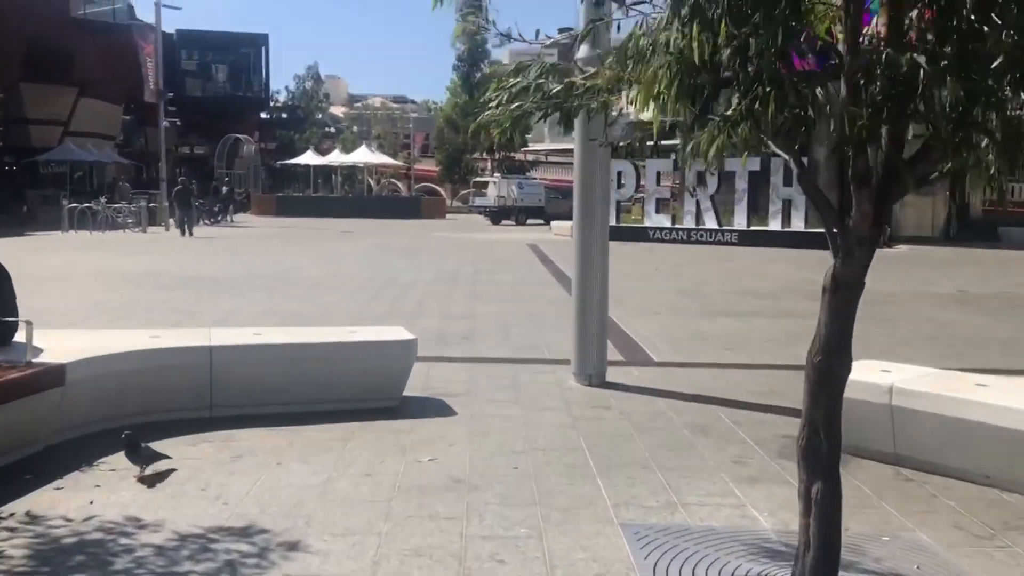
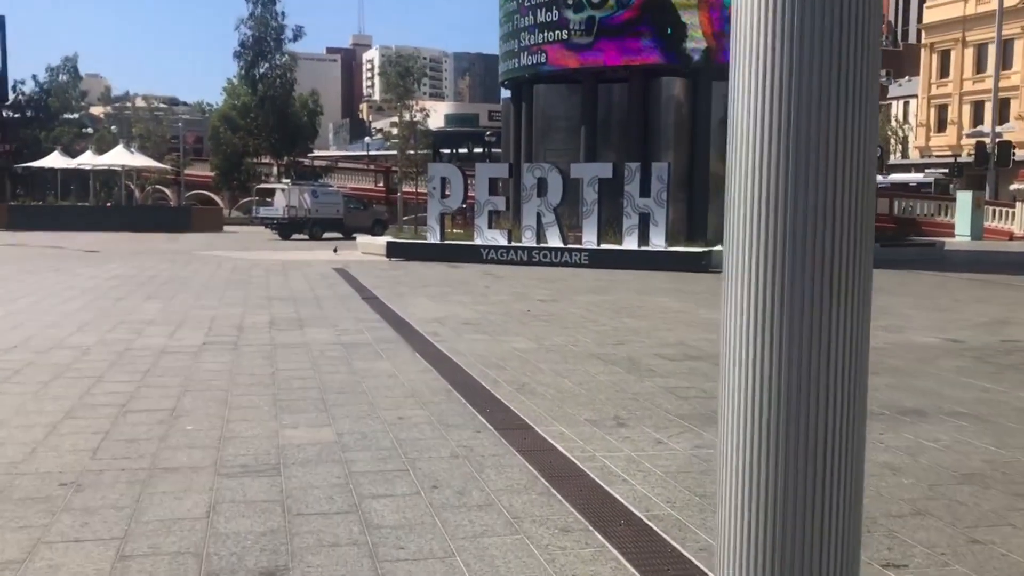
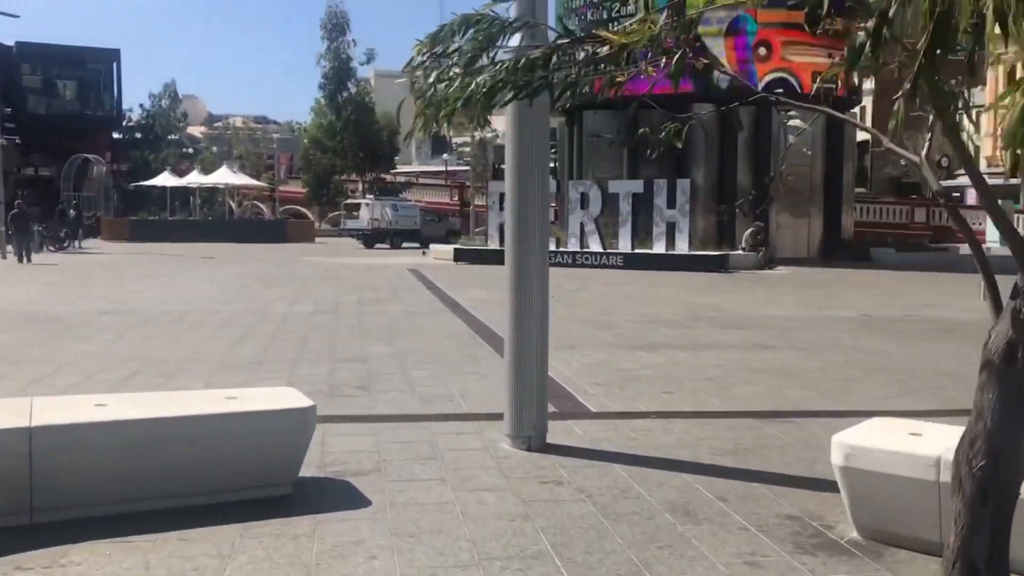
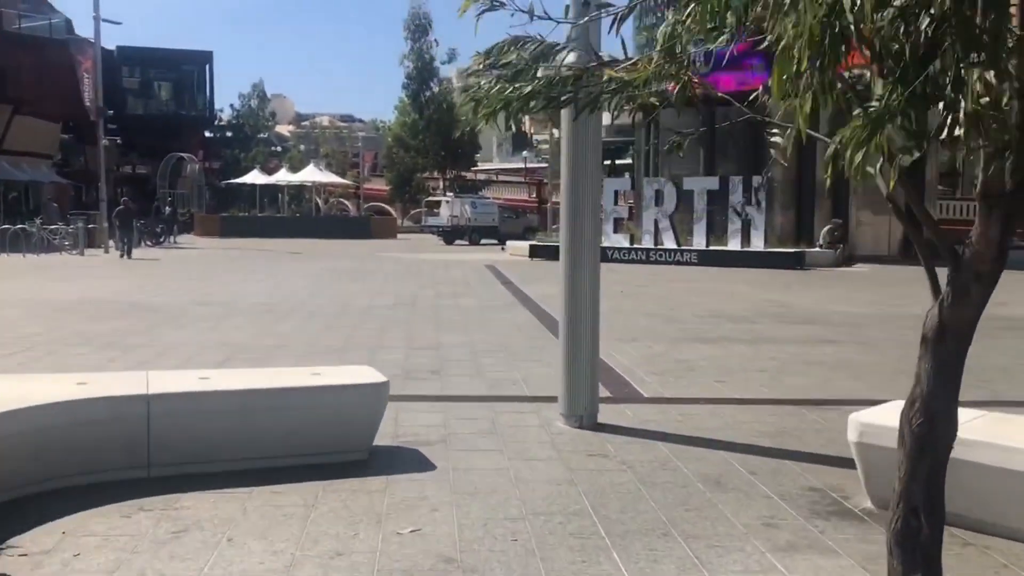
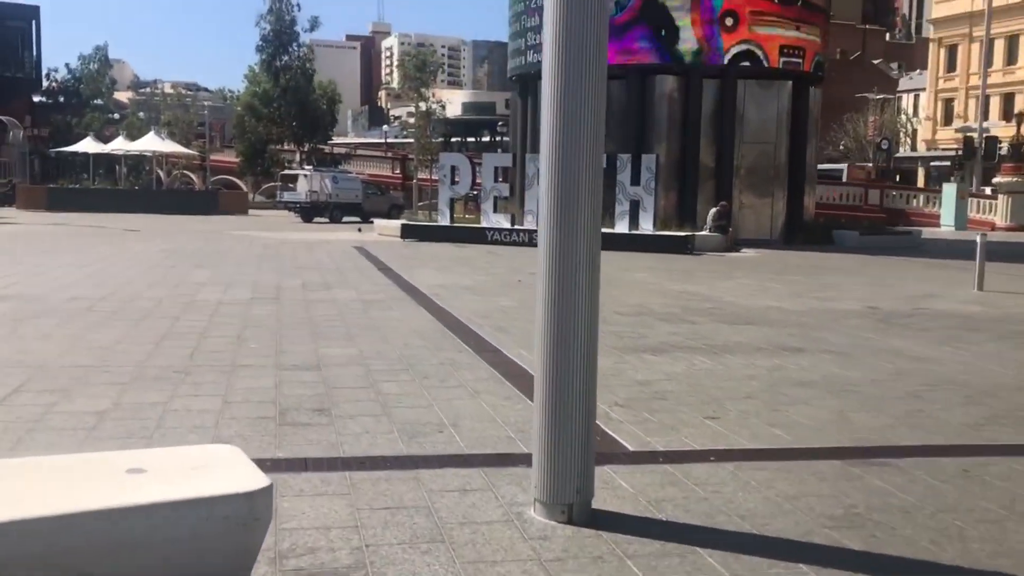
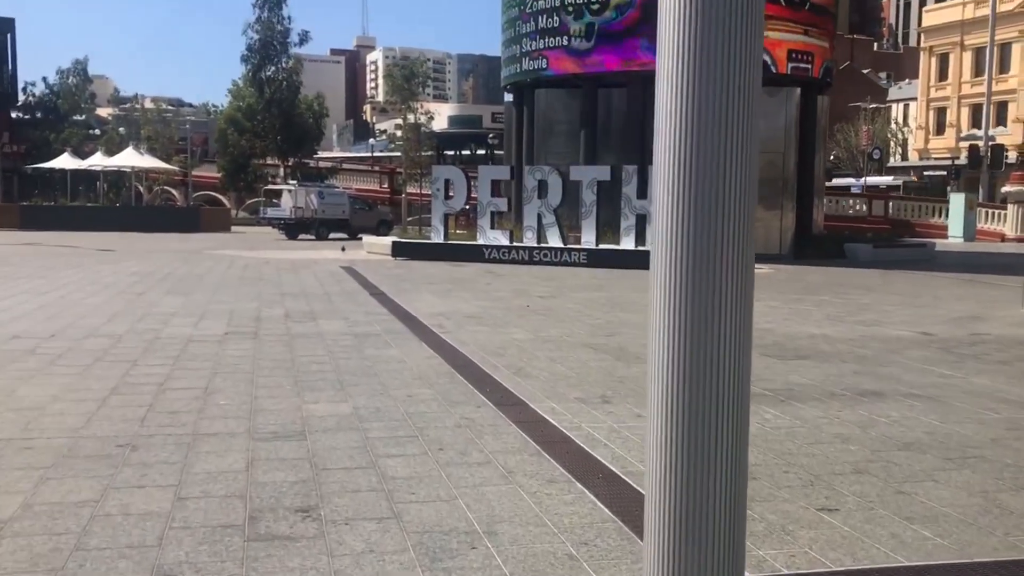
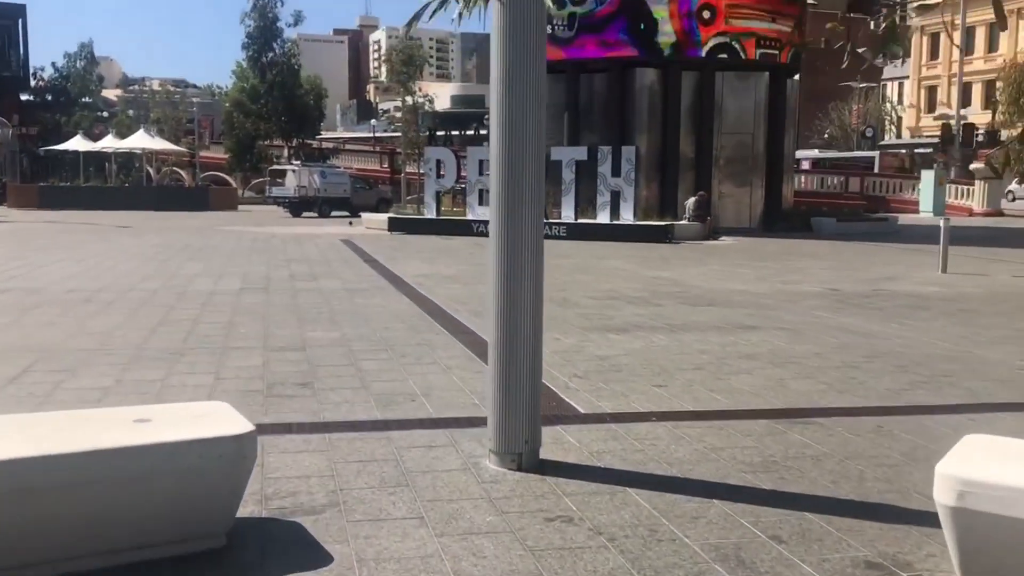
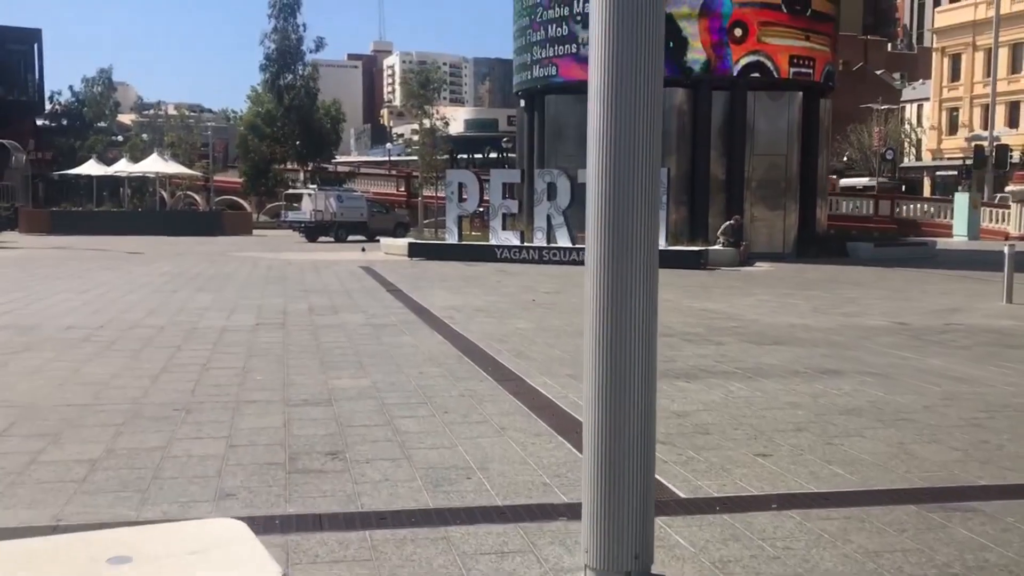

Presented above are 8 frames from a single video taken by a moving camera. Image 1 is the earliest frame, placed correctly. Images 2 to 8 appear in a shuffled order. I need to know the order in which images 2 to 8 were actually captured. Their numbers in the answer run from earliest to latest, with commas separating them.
4, 3, 7, 5, 8, 6, 2
